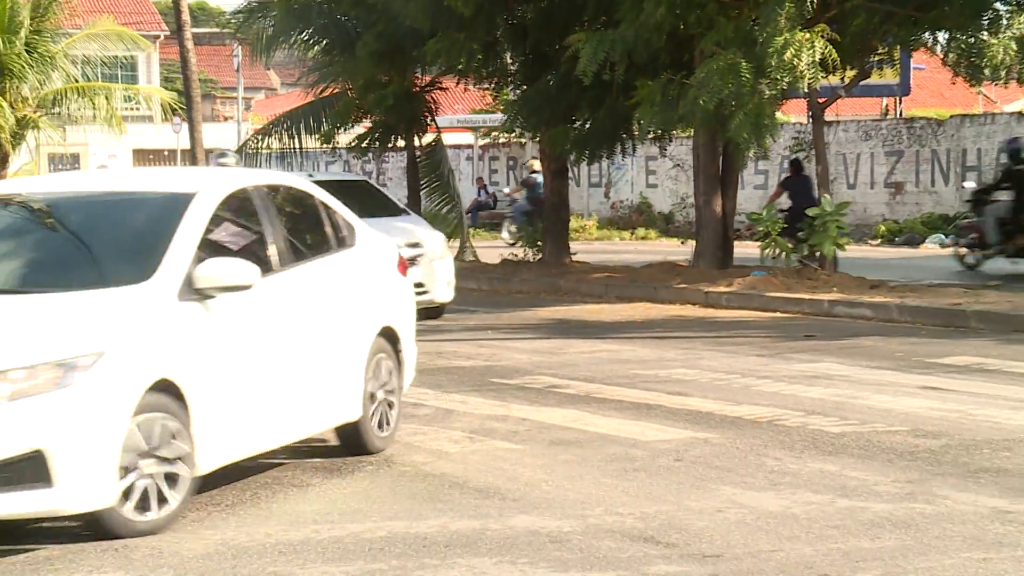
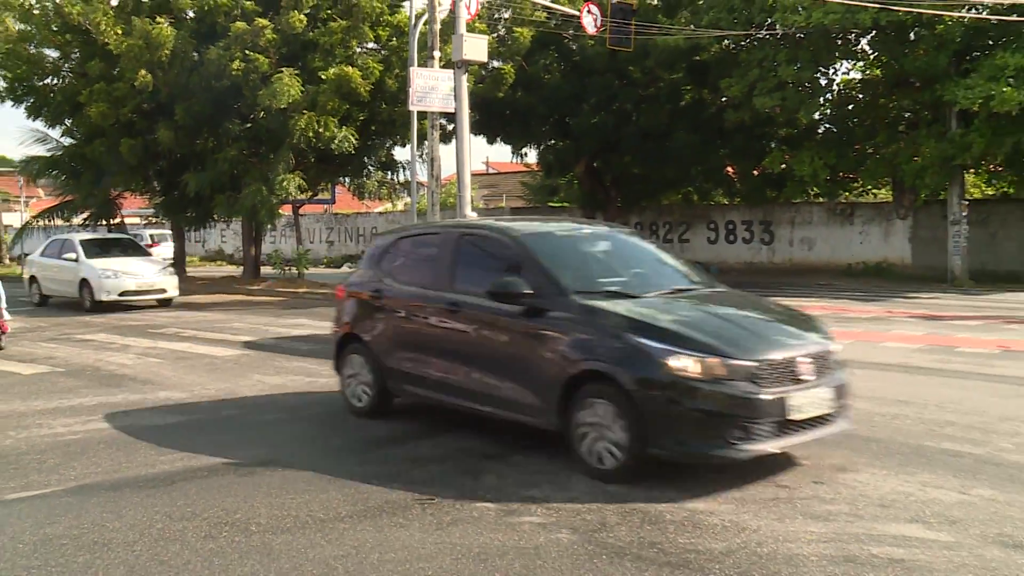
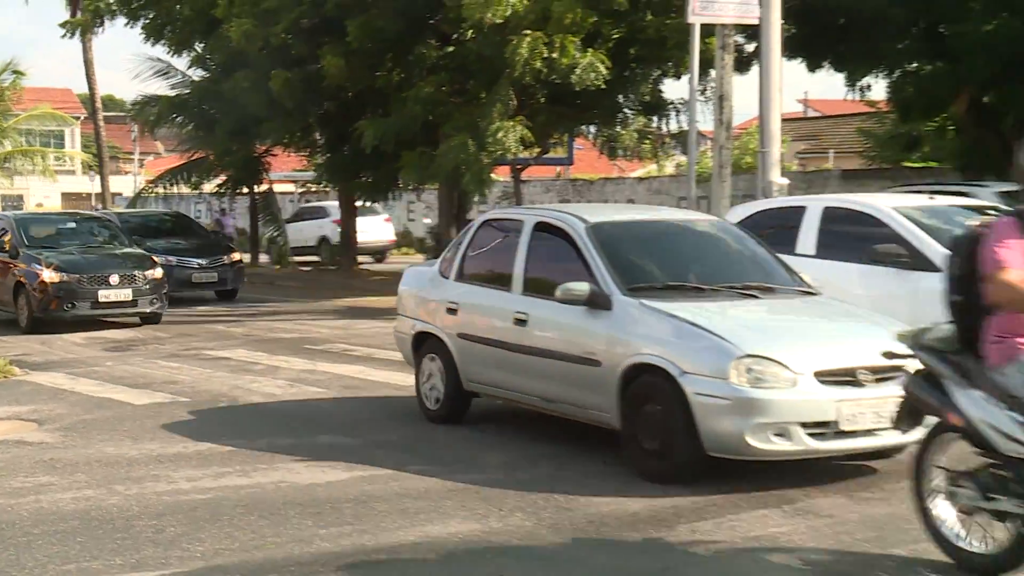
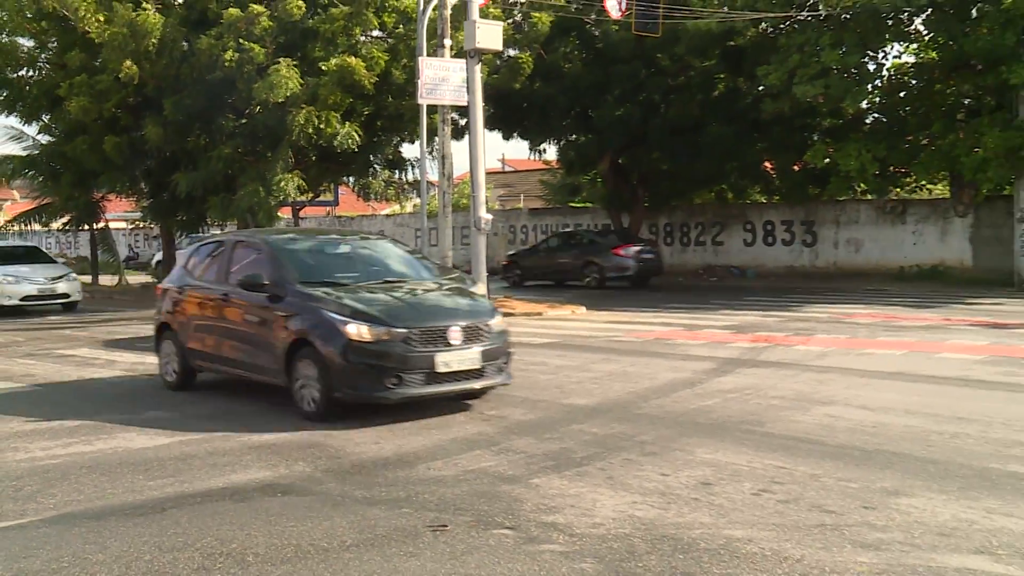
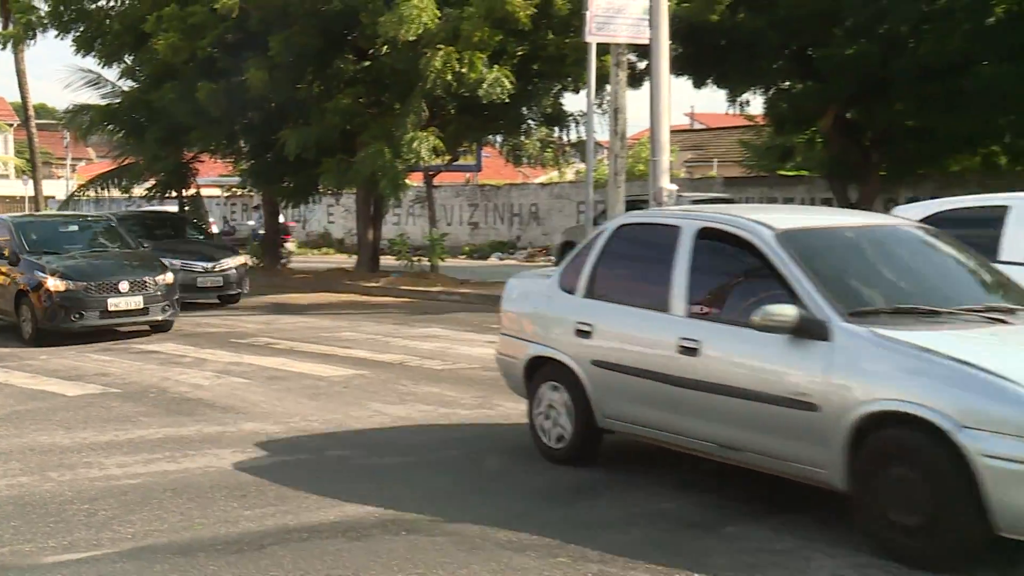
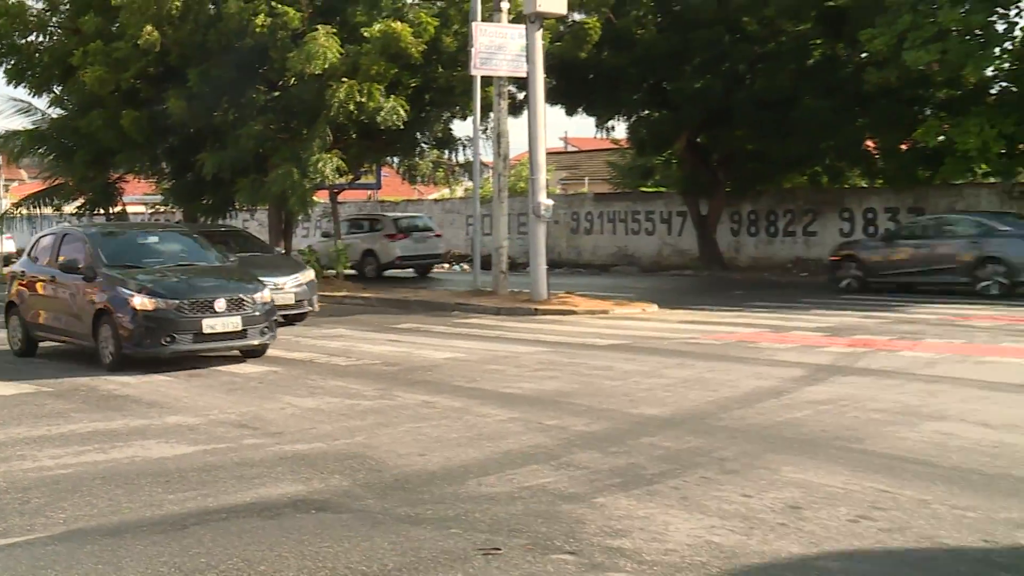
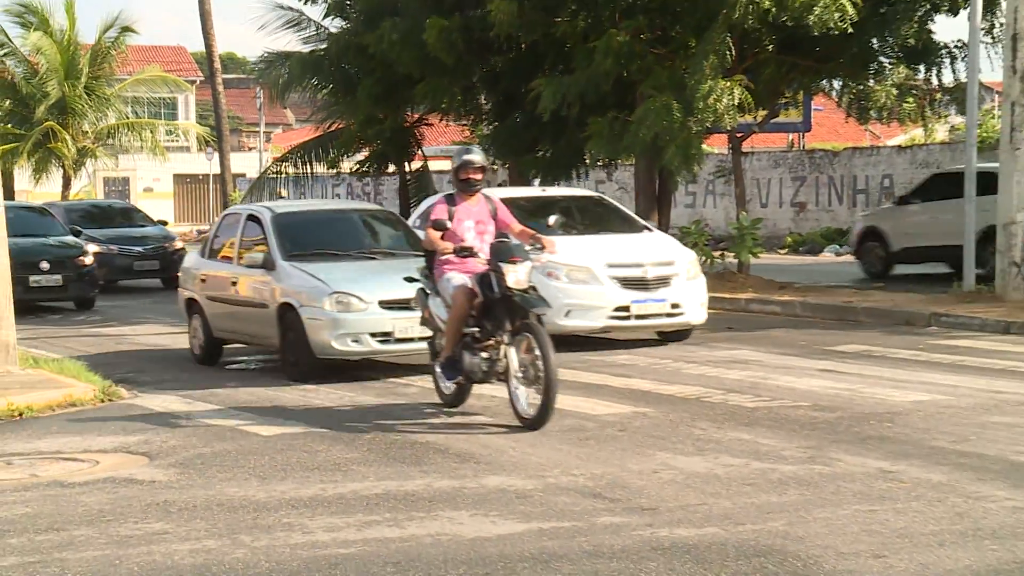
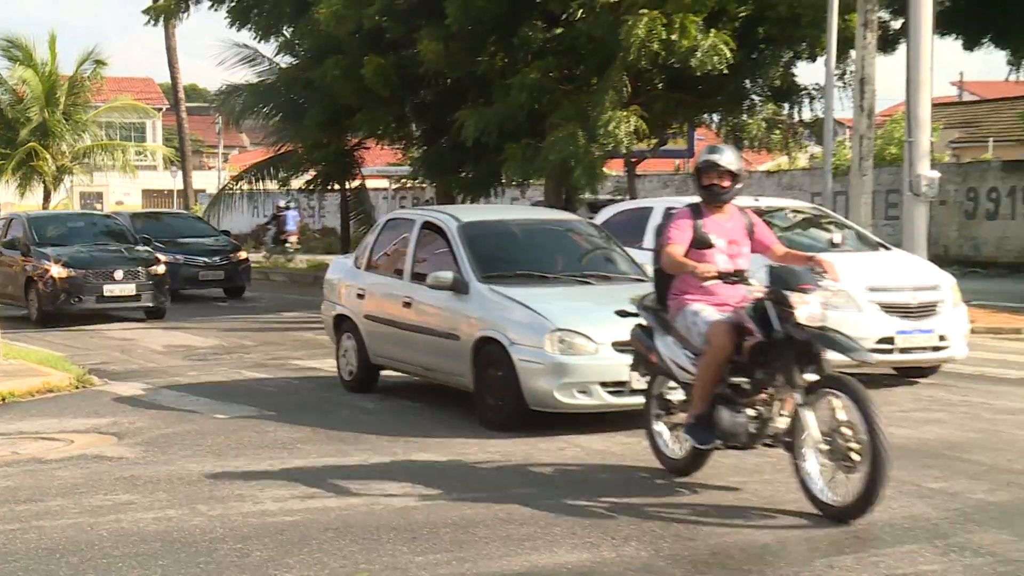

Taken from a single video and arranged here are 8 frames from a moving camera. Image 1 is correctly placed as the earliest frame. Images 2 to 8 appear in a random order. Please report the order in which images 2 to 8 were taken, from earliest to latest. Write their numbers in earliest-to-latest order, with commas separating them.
7, 8, 3, 5, 6, 4, 2
